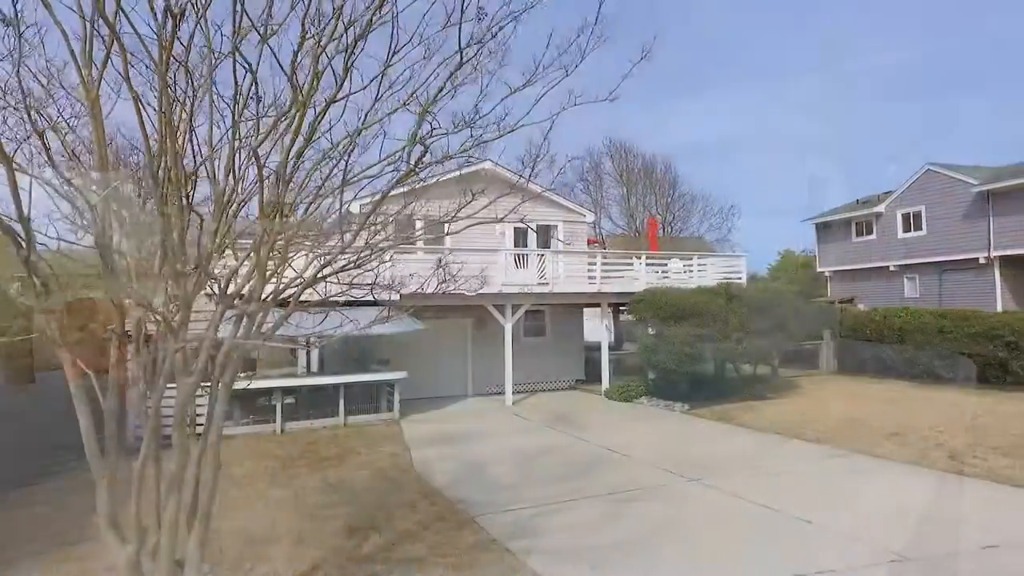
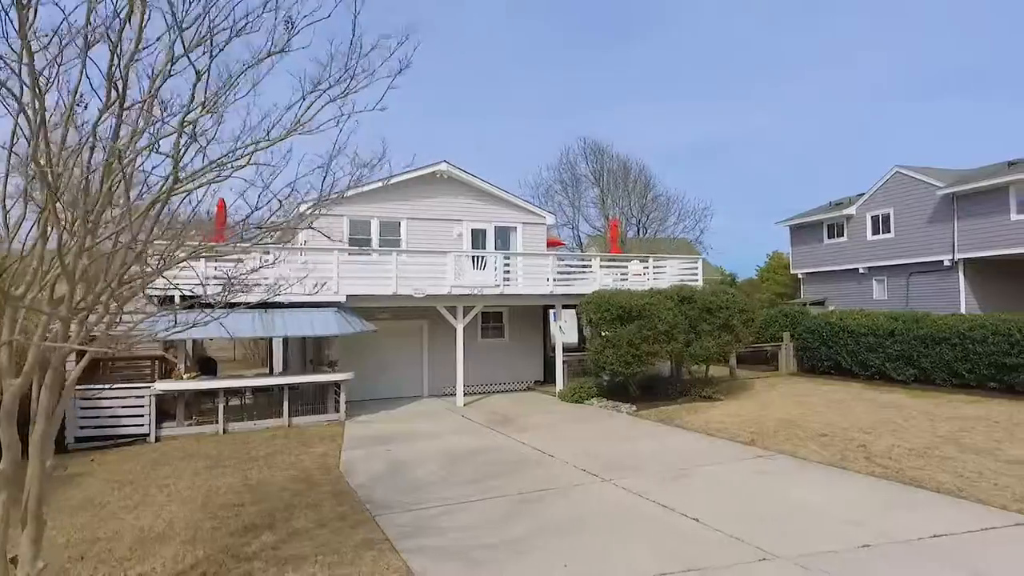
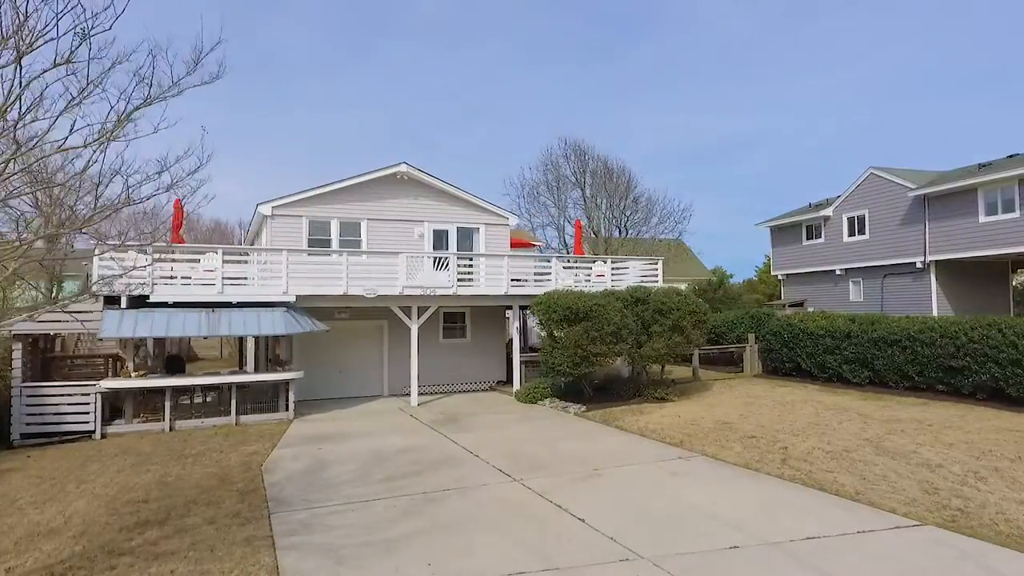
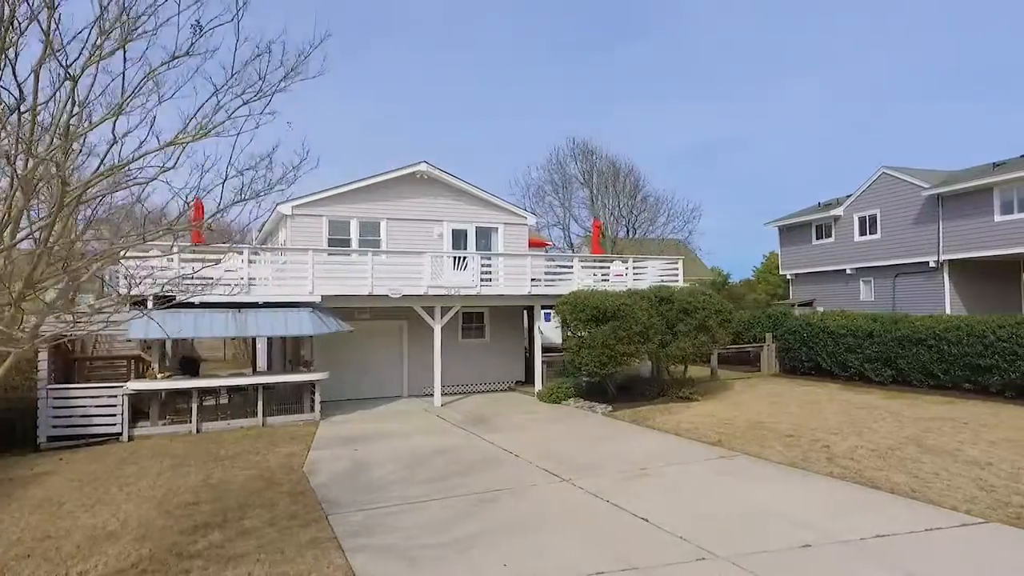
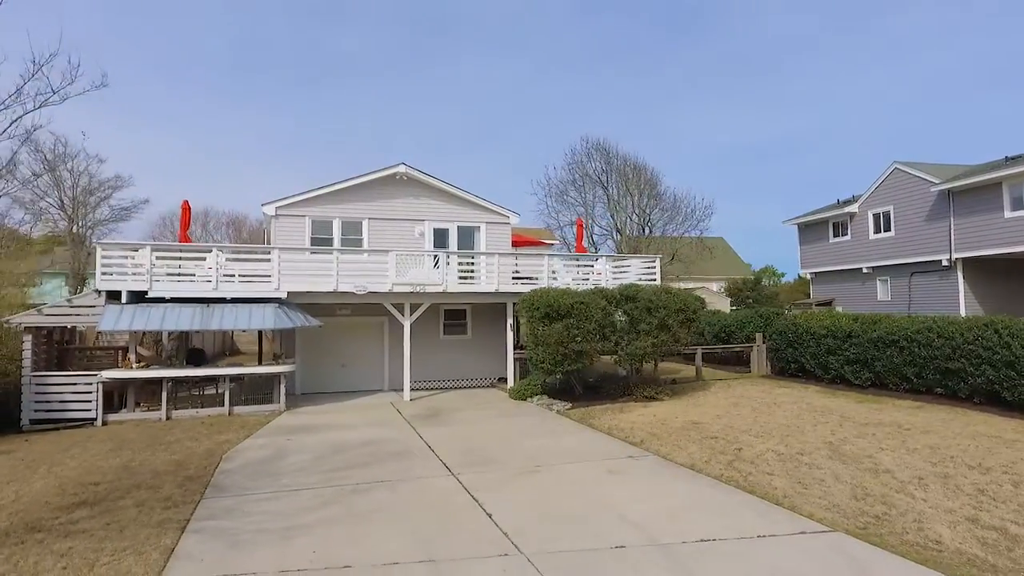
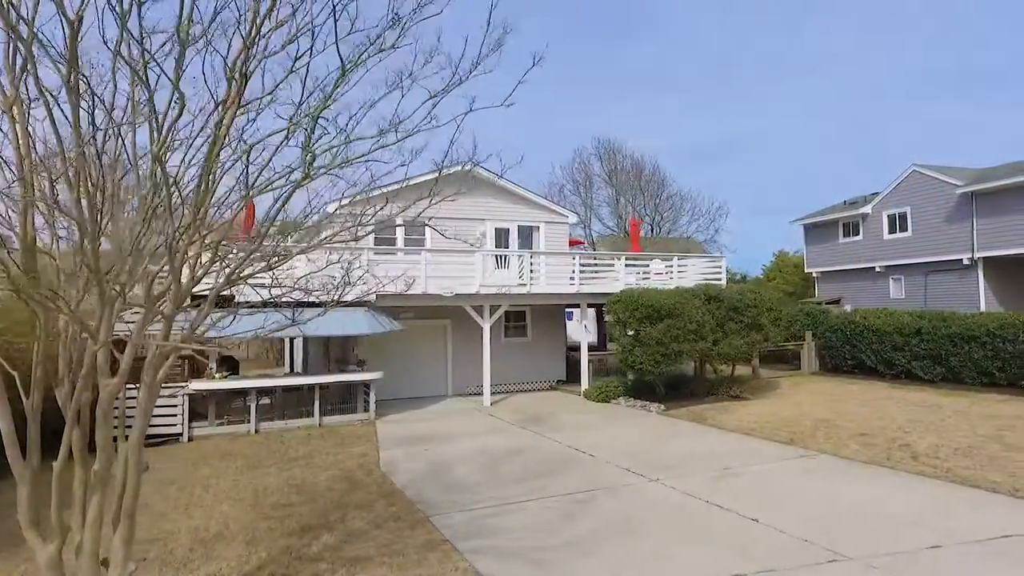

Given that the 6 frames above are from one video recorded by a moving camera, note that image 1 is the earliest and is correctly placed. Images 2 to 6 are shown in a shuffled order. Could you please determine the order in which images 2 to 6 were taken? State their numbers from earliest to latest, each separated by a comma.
6, 2, 4, 3, 5
